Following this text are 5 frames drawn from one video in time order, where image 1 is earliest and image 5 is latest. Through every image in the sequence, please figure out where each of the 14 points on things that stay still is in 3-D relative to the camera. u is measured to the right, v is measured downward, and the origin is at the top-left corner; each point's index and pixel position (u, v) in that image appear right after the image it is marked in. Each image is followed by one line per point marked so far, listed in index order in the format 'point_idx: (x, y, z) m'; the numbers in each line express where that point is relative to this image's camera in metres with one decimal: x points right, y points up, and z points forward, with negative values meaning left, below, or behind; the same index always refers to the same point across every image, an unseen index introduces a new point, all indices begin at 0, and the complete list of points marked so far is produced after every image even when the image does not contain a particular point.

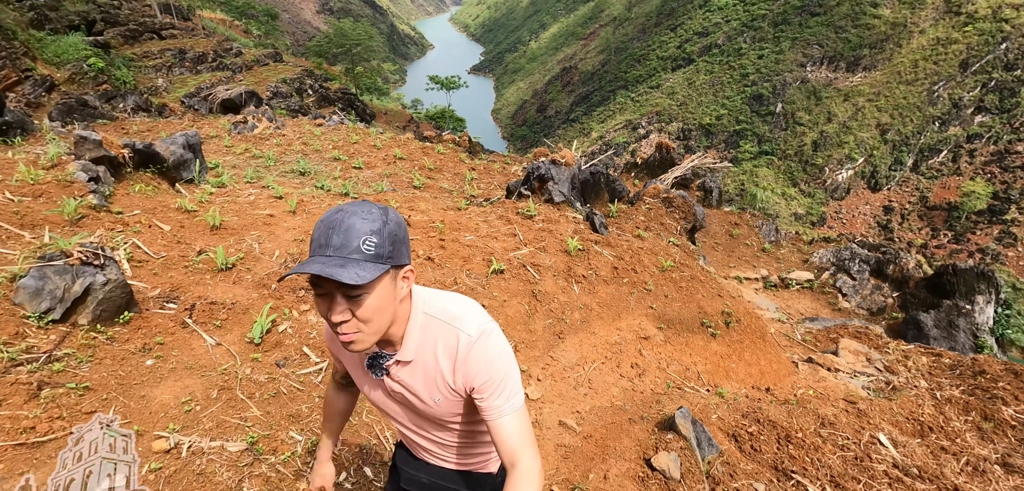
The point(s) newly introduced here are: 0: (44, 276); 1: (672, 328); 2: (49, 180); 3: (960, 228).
0: (-1.9, -0.1, +2.2) m
1: (+1.2, -0.6, +3.9) m
2: (-3.4, +0.5, +3.9) m
3: (+14.4, +0.7, +16.4) m
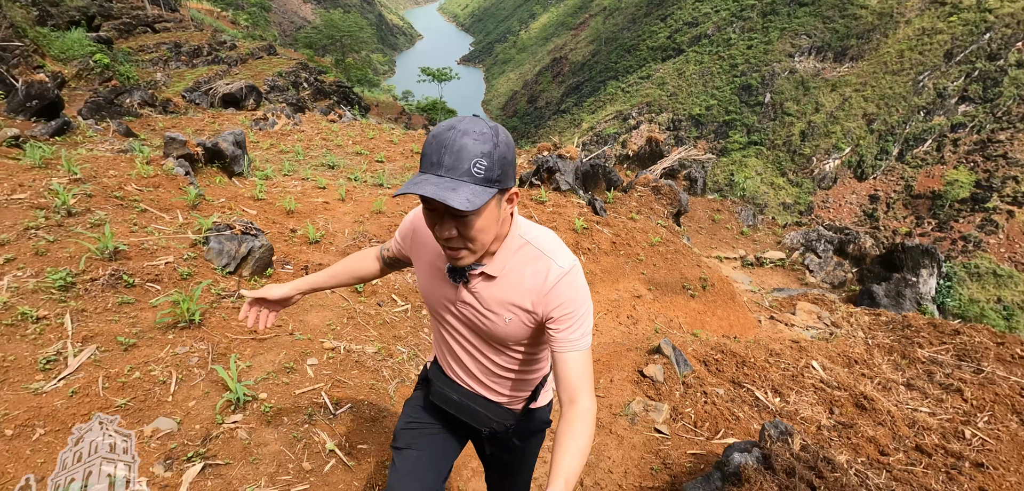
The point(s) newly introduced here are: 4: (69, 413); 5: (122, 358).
0: (-1.7, 0.0, +3.1) m
1: (+1.4, -0.4, +4.9) m
2: (-3.3, +0.6, +4.8) m
3: (+14.3, +1.2, +17.6) m
4: (-1.6, -0.6, +1.9) m
5: (-1.6, -0.5, +2.2) m
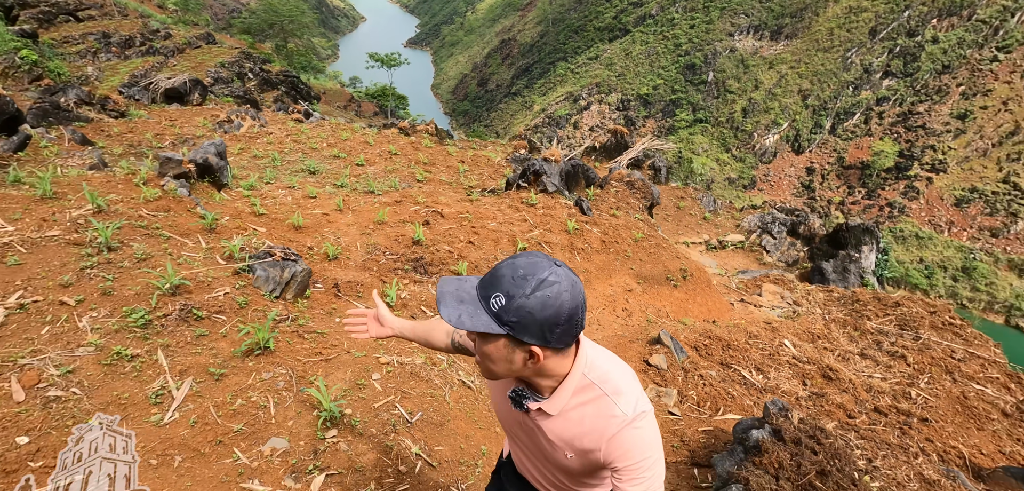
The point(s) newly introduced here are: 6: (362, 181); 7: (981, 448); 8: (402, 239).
0: (-1.6, -0.2, +3.4) m
1: (+1.4, -0.4, +5.4) m
2: (-3.3, +0.4, +4.9) m
3: (+13.1, +2.2, +19.1) m
4: (-1.3, -0.8, +2.2) m
5: (-1.4, -0.7, +2.5) m
6: (-2.1, +0.9, +7.4) m
7: (+3.0, -1.3, +3.4) m
8: (-1.0, +0.1, +4.9) m
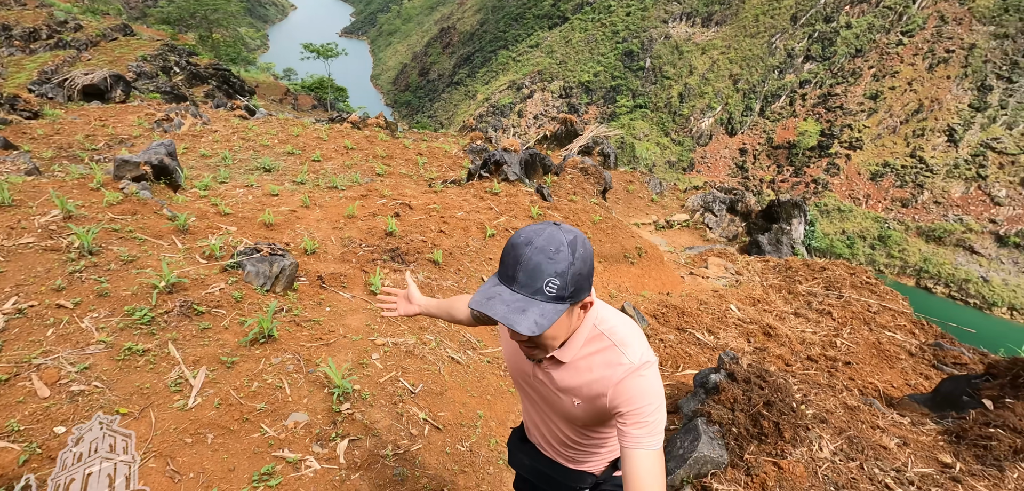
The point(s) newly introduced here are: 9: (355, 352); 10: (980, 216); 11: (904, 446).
0: (-1.7, -0.1, +3.5) m
1: (+1.0, -0.2, +5.8) m
2: (-3.6, +0.4, +4.9) m
3: (+11.3, +3.2, +20.5) m
4: (-1.3, -0.8, +2.4) m
5: (-1.4, -0.6, +2.6) m
6: (-2.7, +1.0, +7.5) m
7: (+2.9, -1.0, +4.0) m
8: (-1.3, +0.1, +5.1) m
9: (-0.9, -0.6, +3.1) m
10: (+15.9, +1.1, +17.7) m
11: (+2.1, -1.1, +2.8) m
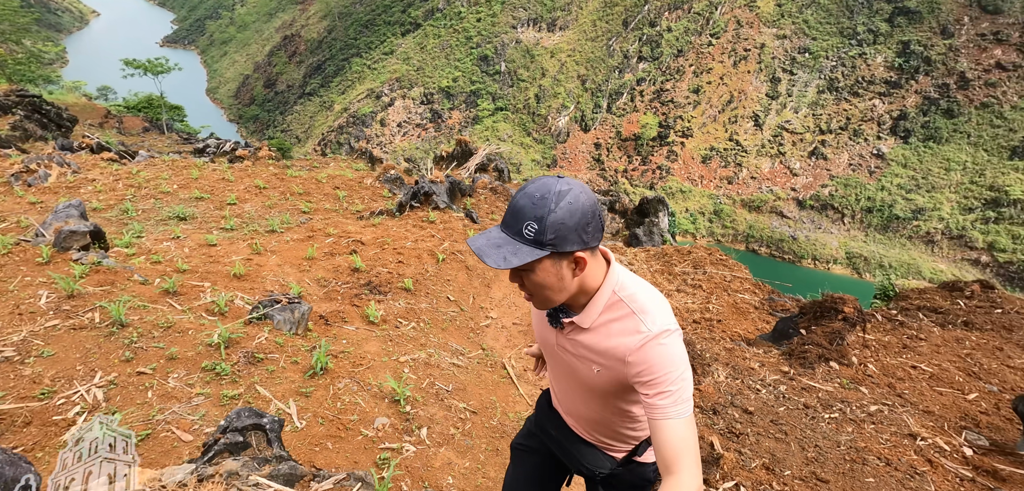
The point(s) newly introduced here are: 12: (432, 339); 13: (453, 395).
0: (-1.8, -0.5, +4.2) m
1: (+0.3, -0.3, +7.1) m
2: (-4.0, -0.2, +5.0) m
3: (+6.2, +4.0, +23.8) m
4: (-1.1, -1.1, +3.2) m
5: (-1.3, -1.0, +3.4) m
6: (-3.9, +0.4, +7.8) m
7: (+2.6, -0.9, +5.8) m
8: (-1.9, -0.3, +5.8) m
9: (-0.9, -0.9, +4.0) m
10: (+11.6, +2.4, +22.2) m
11: (+2.1, -1.0, +4.4) m
12: (-0.7, -0.9, +4.8) m
13: (-0.4, -1.1, +3.8) m
